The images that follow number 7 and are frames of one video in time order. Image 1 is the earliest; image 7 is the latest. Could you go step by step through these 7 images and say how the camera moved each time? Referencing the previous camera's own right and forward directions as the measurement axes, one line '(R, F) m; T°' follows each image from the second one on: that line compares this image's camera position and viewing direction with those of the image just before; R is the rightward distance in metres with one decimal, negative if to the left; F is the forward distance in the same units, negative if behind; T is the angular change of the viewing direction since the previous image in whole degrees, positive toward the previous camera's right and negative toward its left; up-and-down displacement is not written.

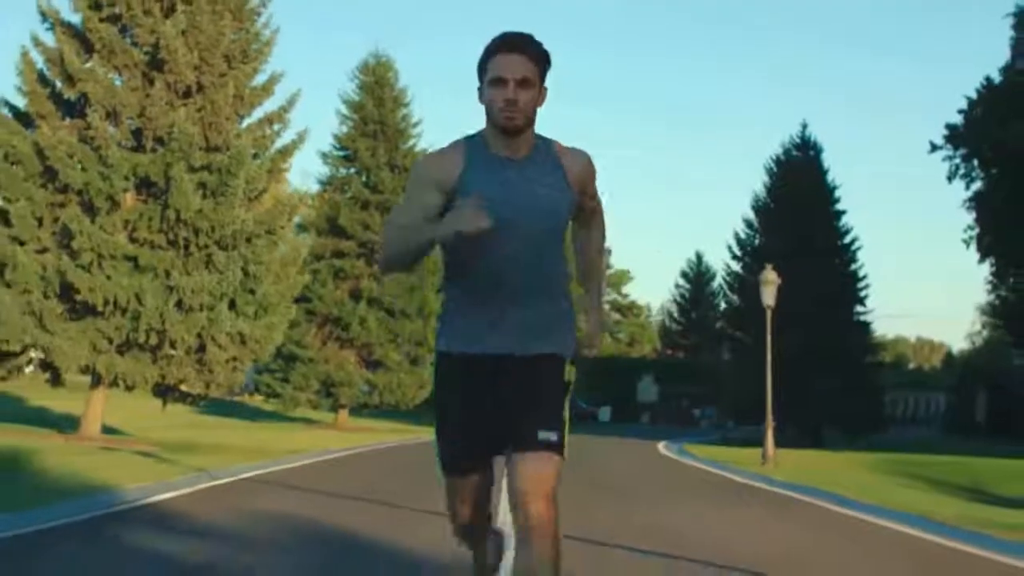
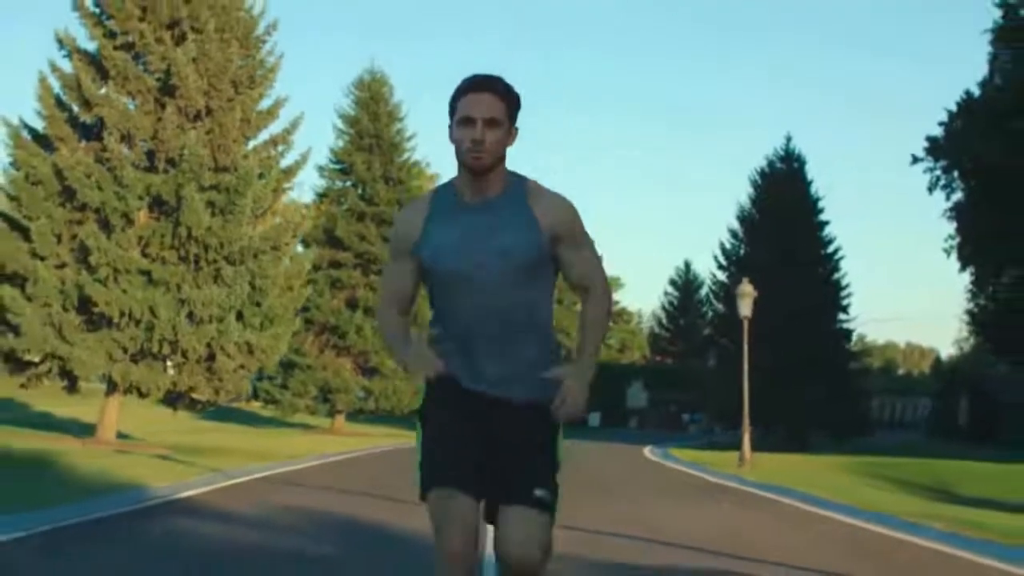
(0.0, -1.8) m; 0°
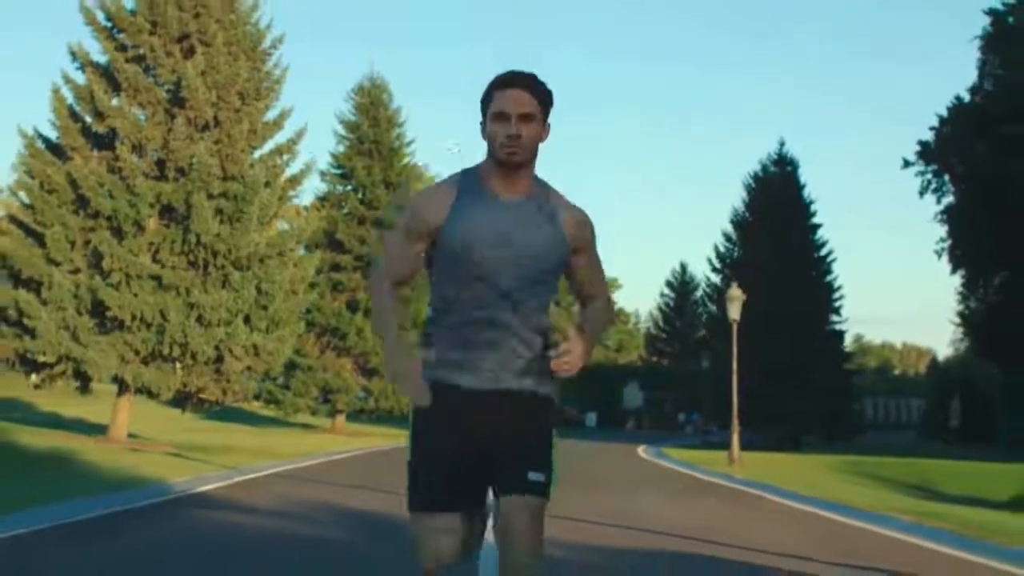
(0.0, -1.2) m; 0°
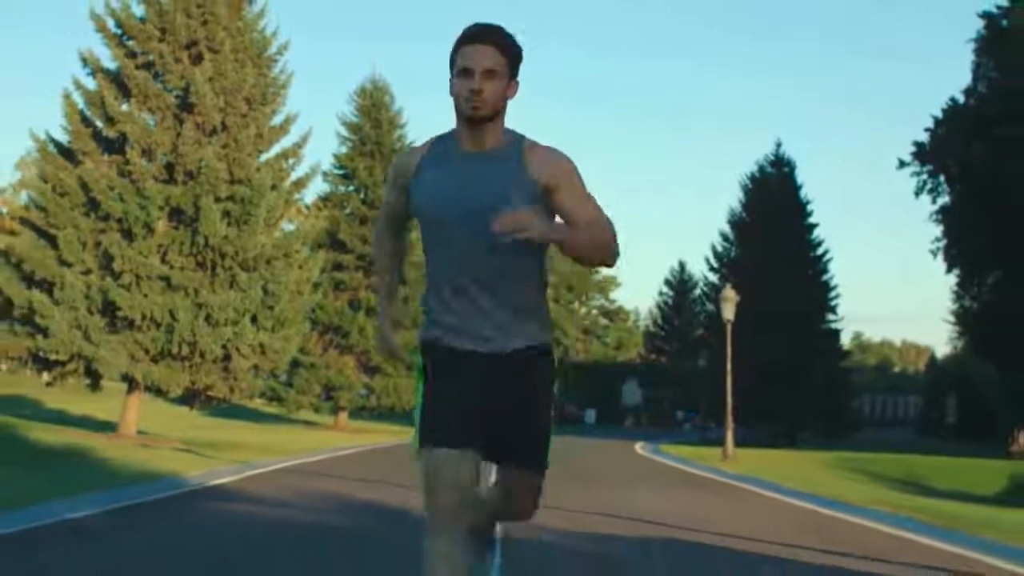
(0.0, -0.9) m; 0°
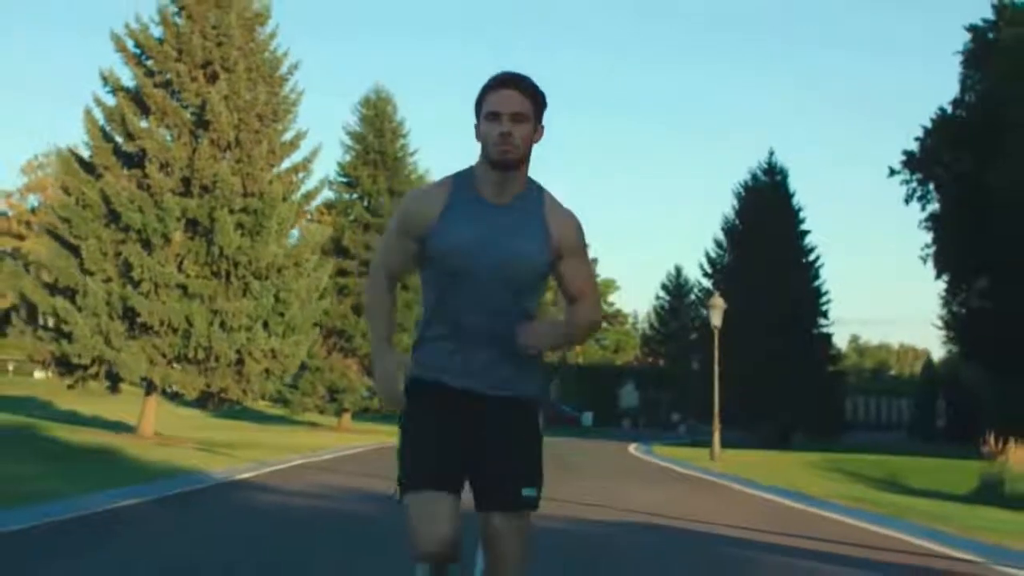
(0.0, -1.8) m; 0°
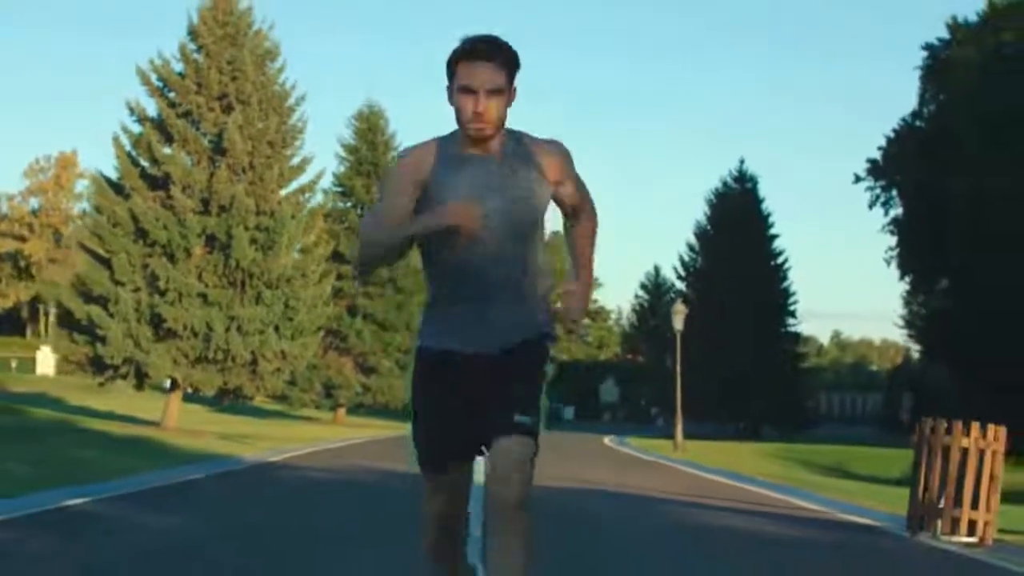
(0.0, -4.4) m; +1°
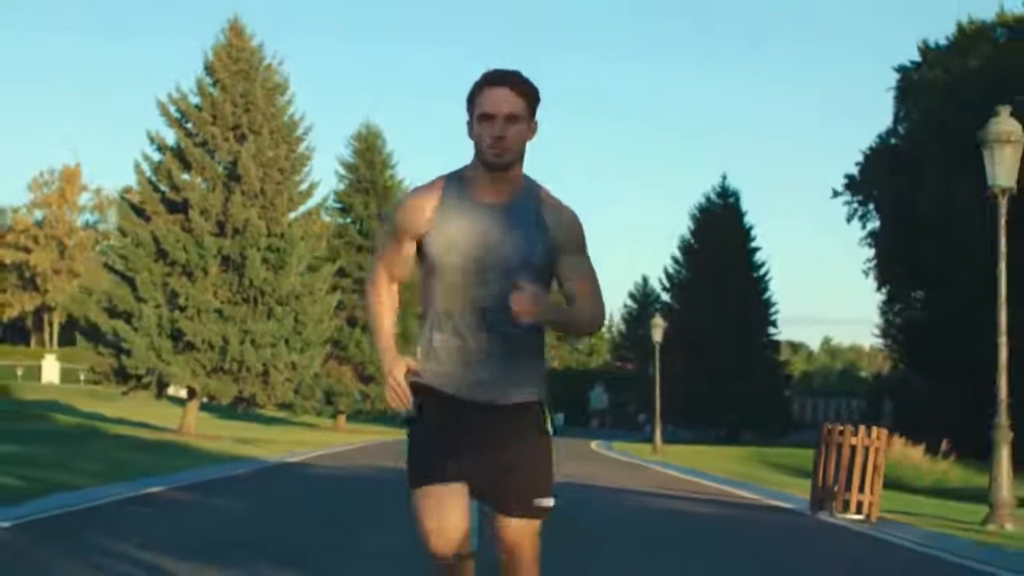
(0.0, -3.4) m; 0°
